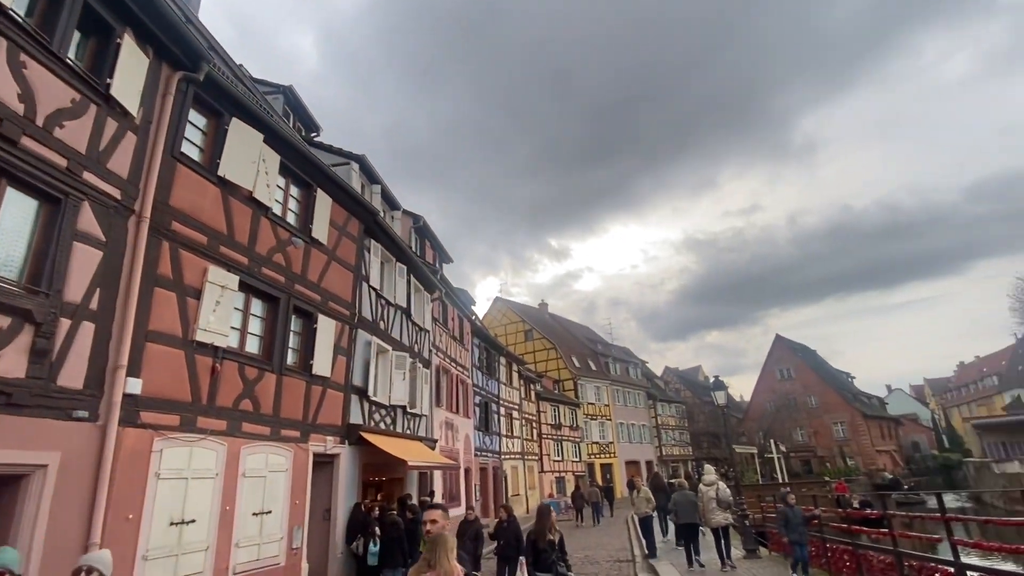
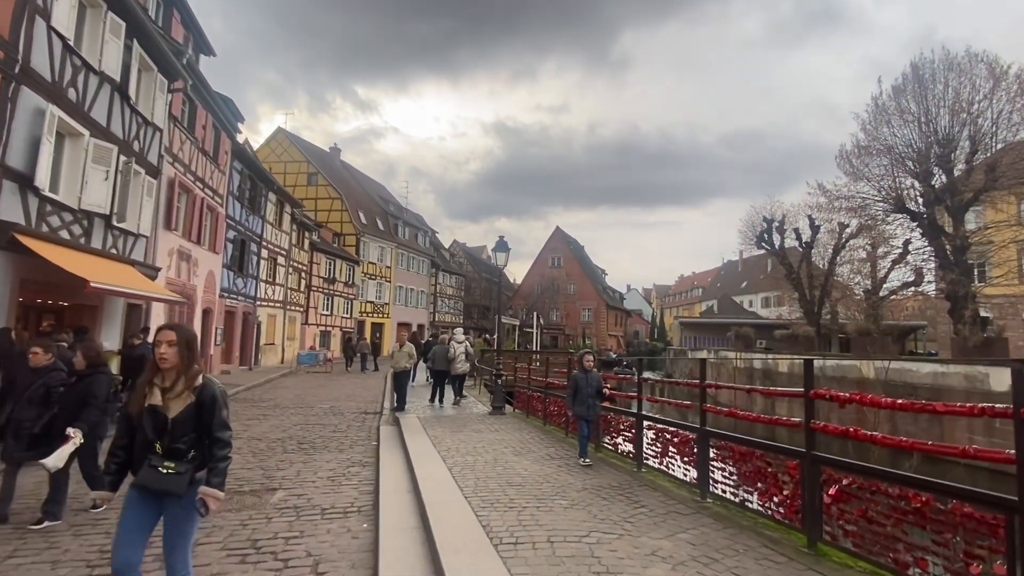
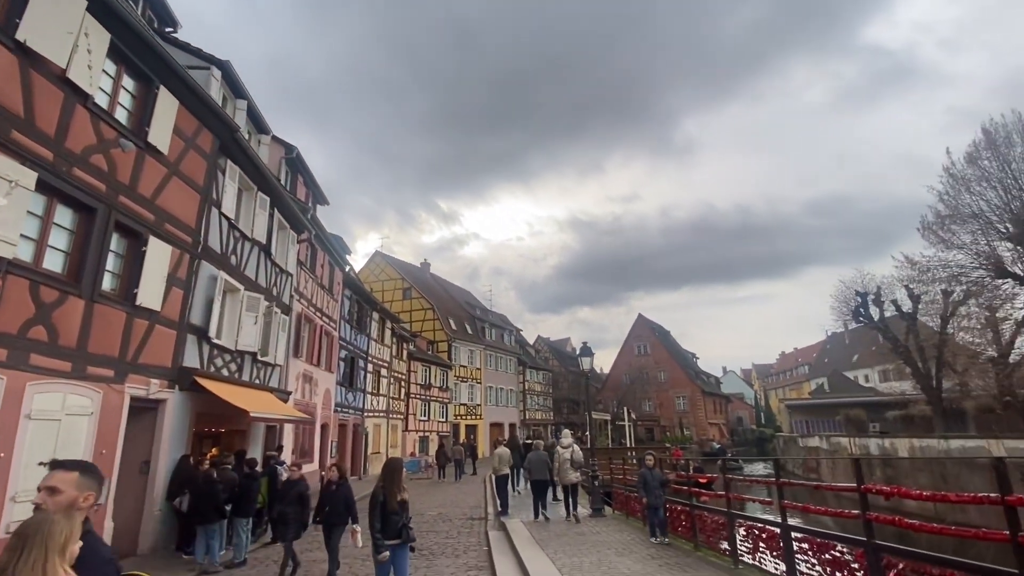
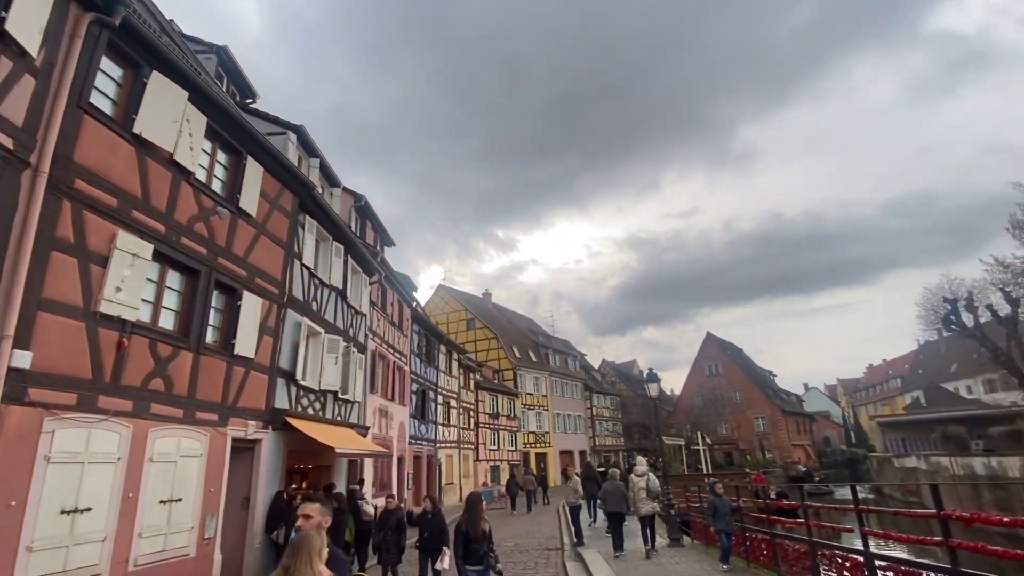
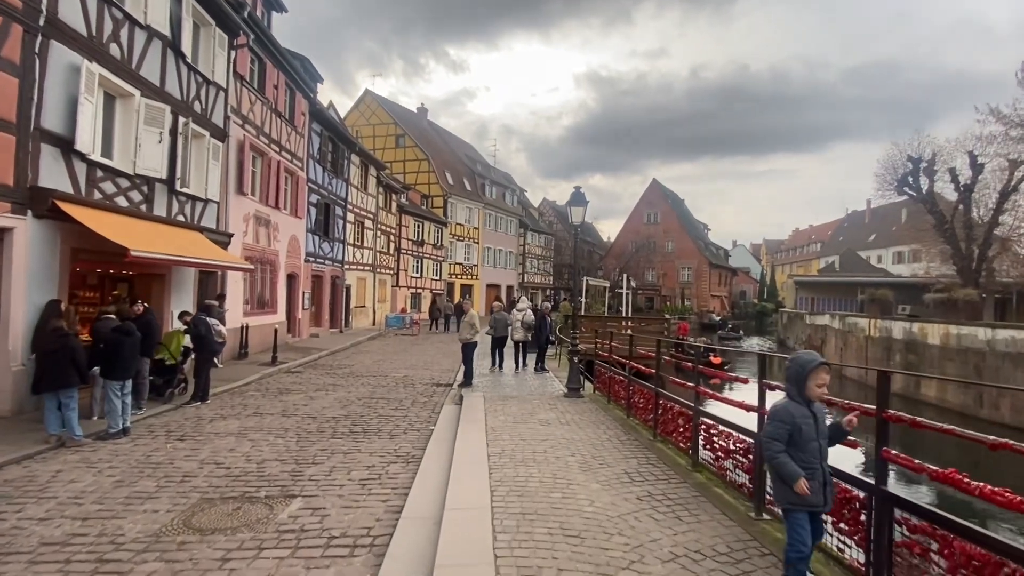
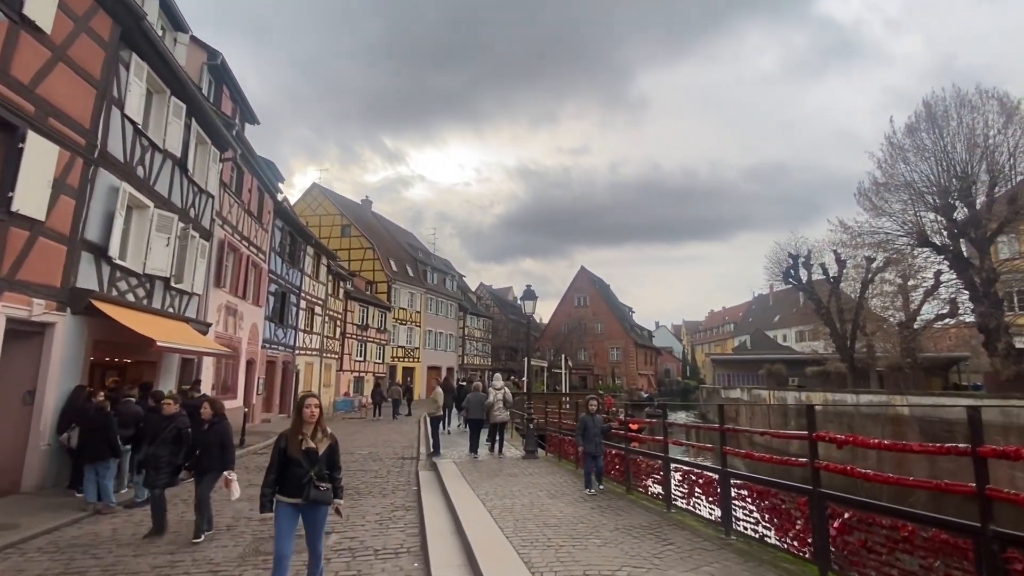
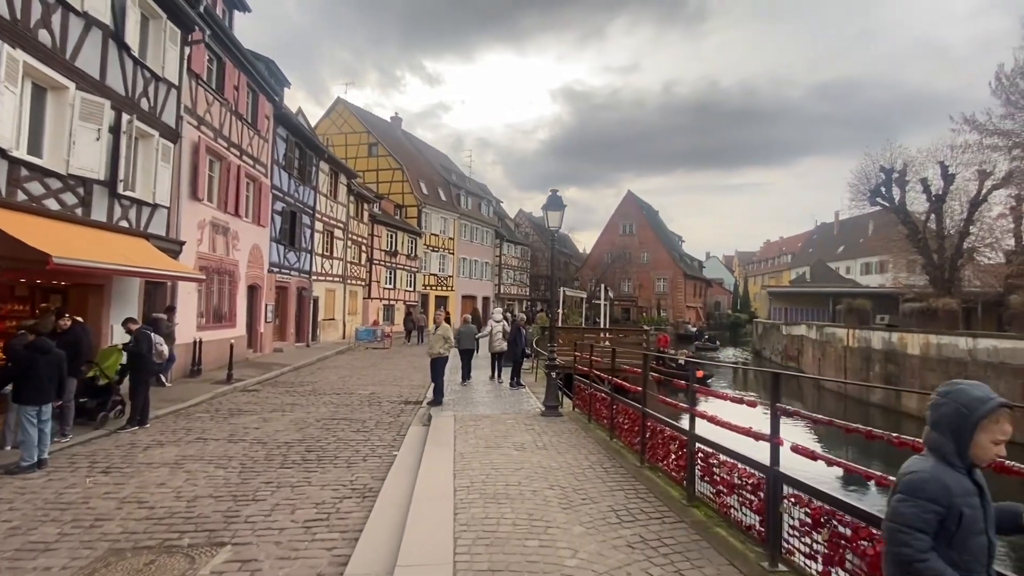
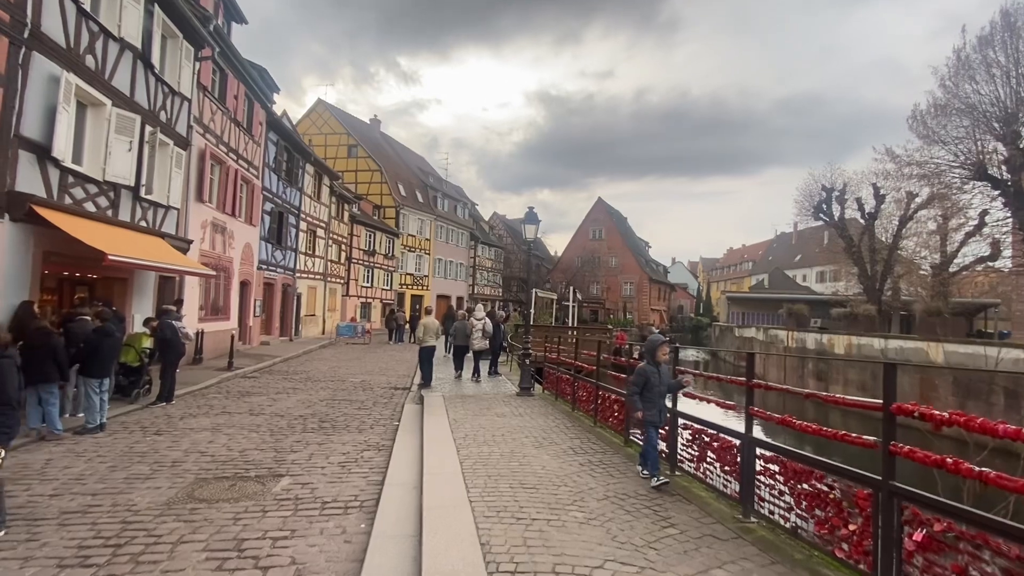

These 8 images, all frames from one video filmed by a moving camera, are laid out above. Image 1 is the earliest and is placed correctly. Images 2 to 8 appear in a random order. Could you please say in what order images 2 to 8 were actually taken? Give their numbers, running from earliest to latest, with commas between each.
4, 3, 6, 2, 8, 5, 7
